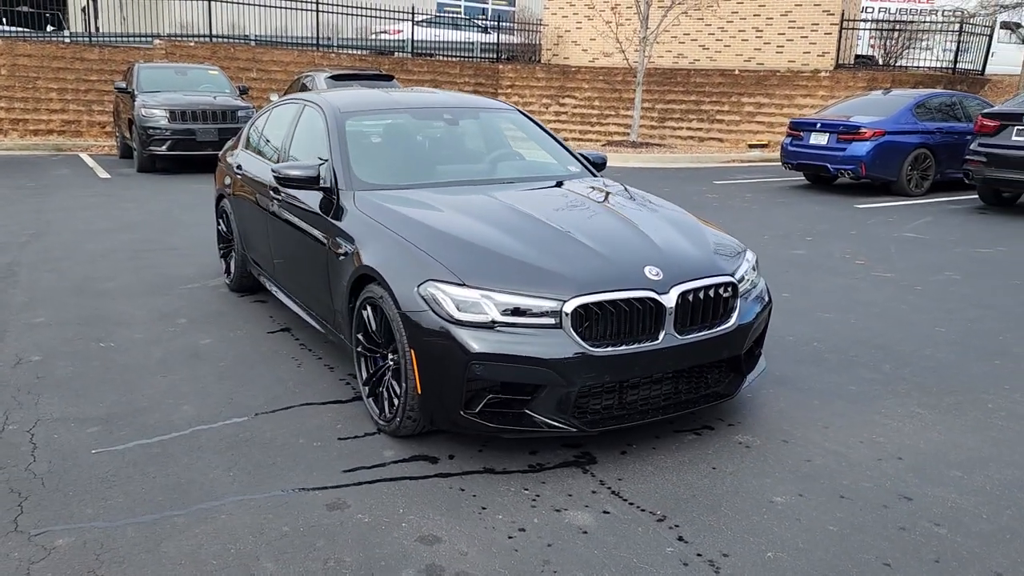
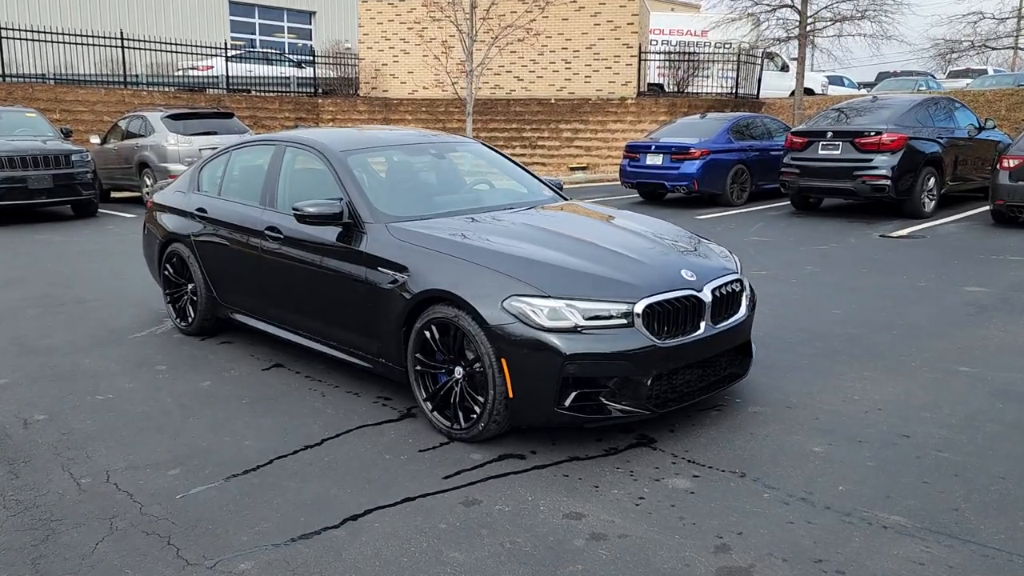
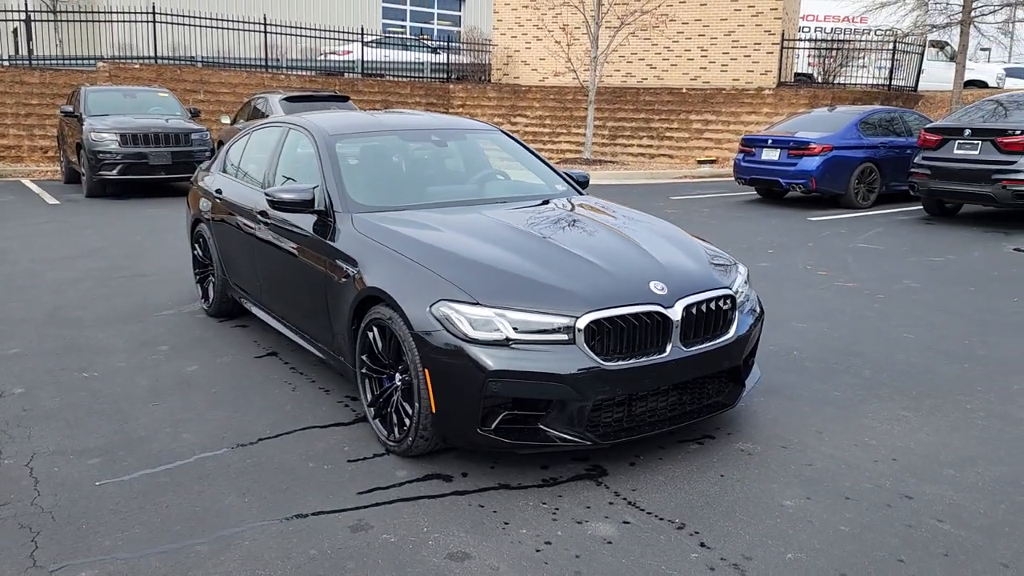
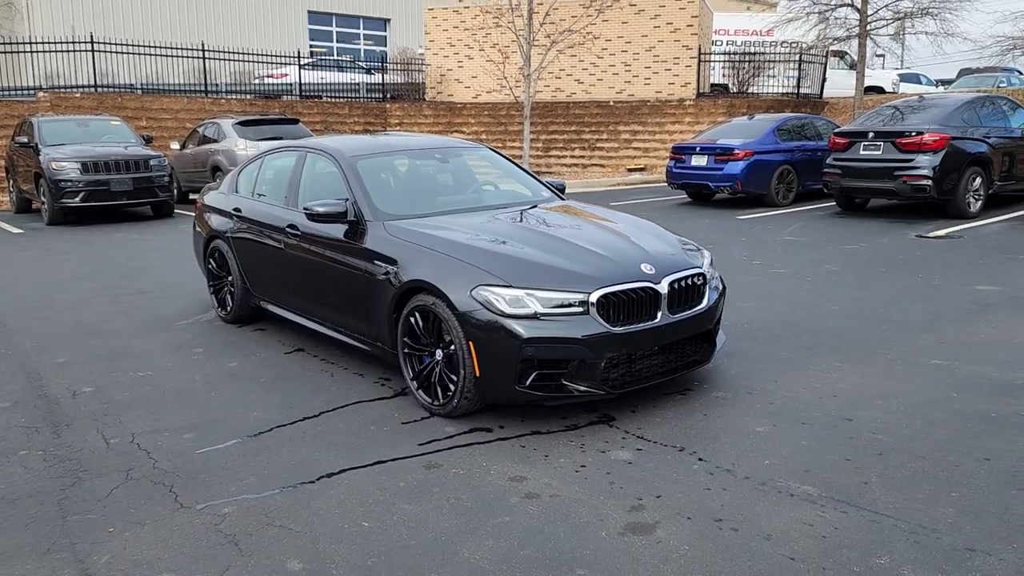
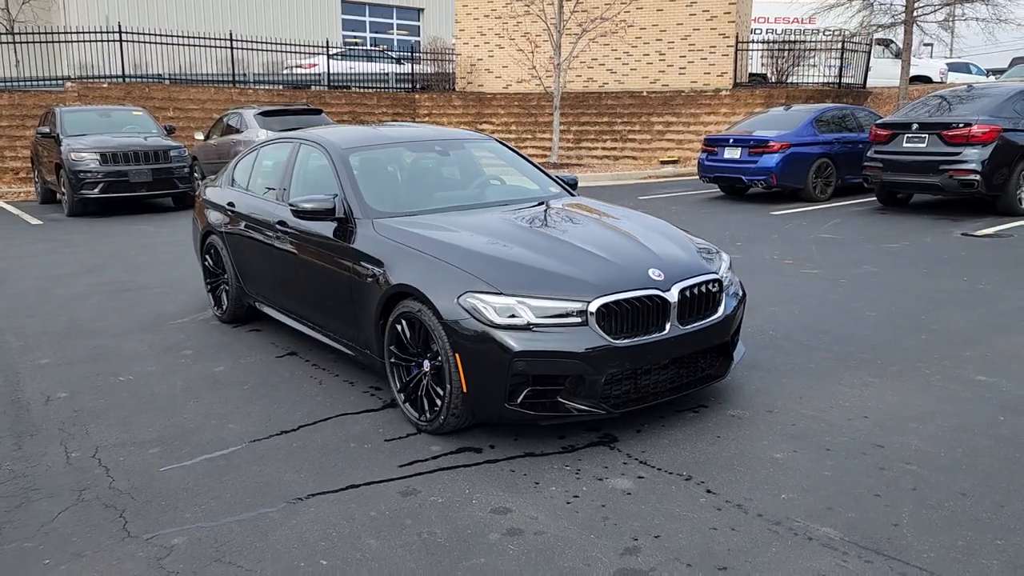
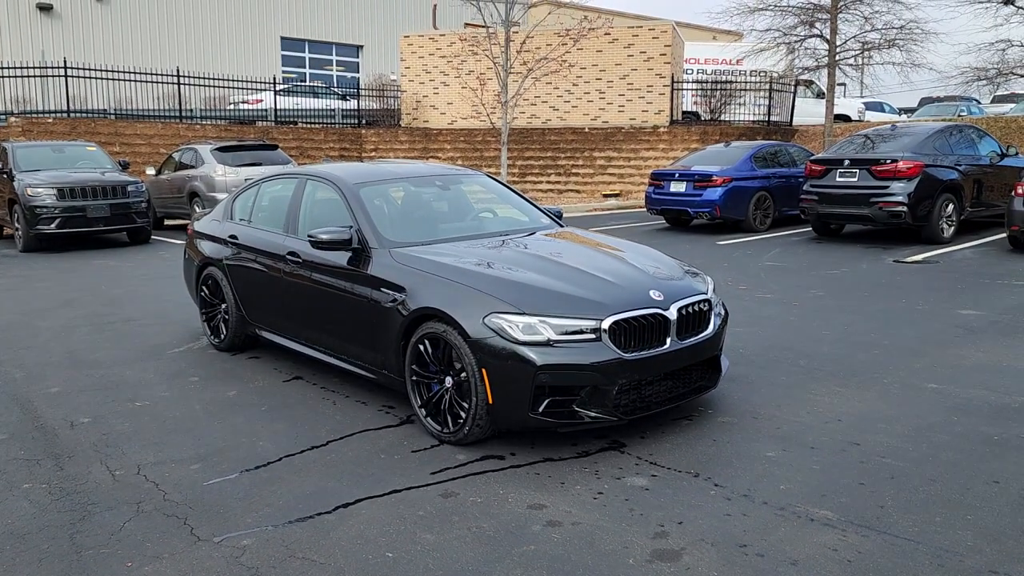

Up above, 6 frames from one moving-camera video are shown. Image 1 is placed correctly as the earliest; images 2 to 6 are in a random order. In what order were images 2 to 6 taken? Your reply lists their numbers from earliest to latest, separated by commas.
3, 5, 4, 6, 2
